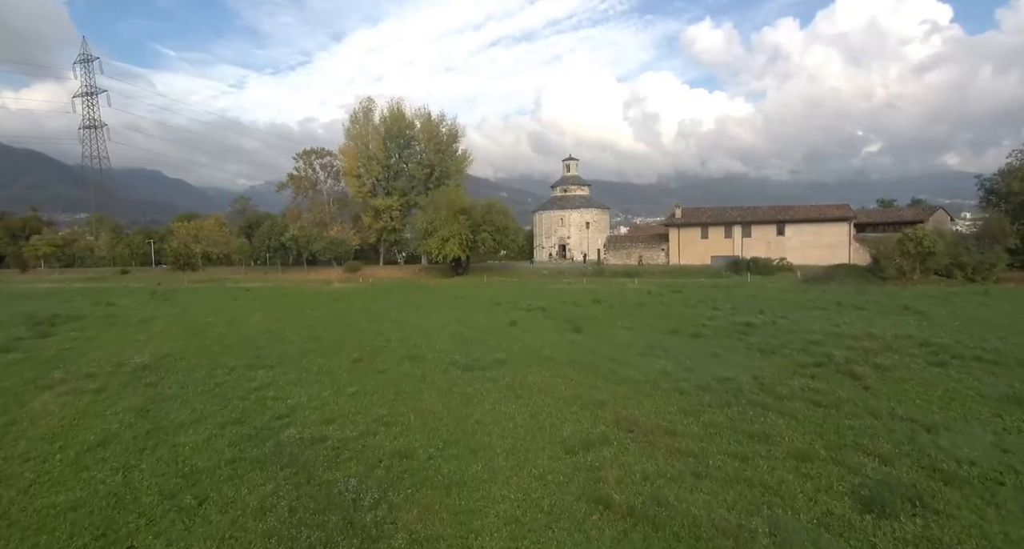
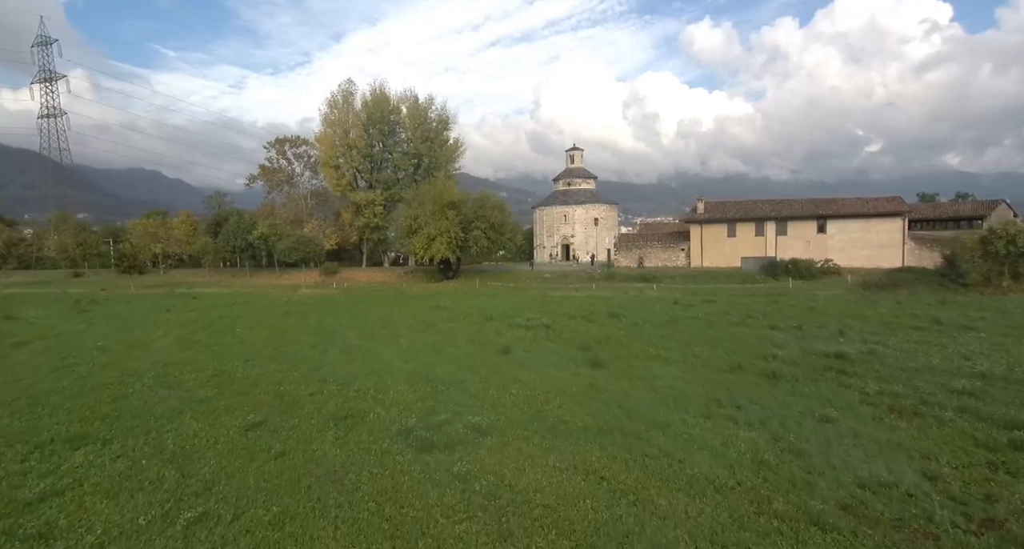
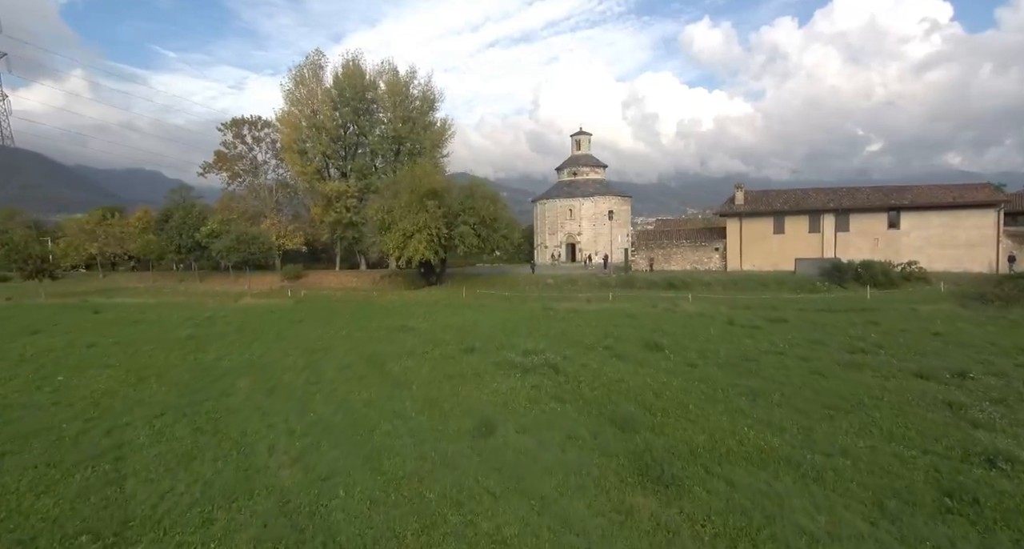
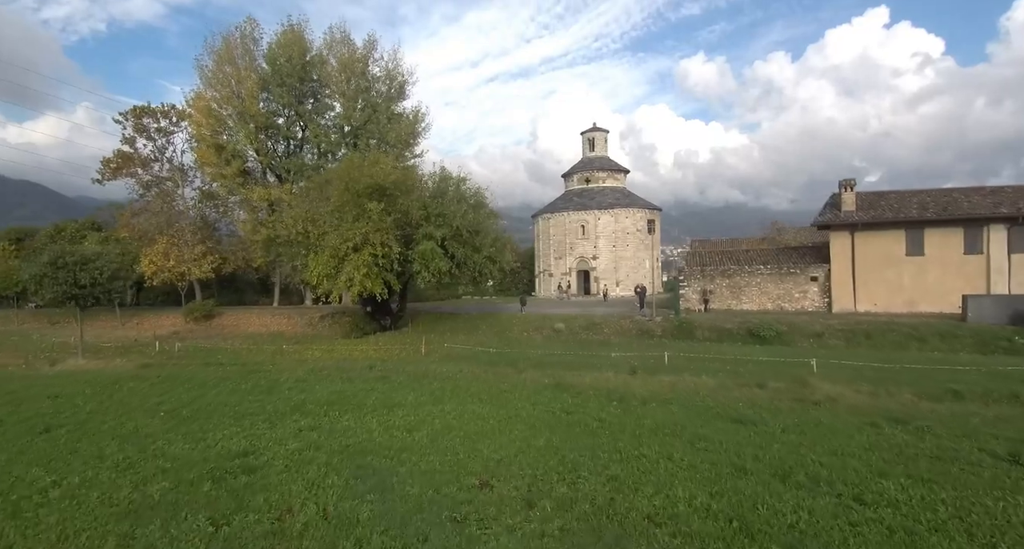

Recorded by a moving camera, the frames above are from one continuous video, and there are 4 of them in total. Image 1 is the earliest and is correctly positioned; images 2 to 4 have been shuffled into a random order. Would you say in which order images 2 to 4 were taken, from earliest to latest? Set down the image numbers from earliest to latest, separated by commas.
2, 3, 4
